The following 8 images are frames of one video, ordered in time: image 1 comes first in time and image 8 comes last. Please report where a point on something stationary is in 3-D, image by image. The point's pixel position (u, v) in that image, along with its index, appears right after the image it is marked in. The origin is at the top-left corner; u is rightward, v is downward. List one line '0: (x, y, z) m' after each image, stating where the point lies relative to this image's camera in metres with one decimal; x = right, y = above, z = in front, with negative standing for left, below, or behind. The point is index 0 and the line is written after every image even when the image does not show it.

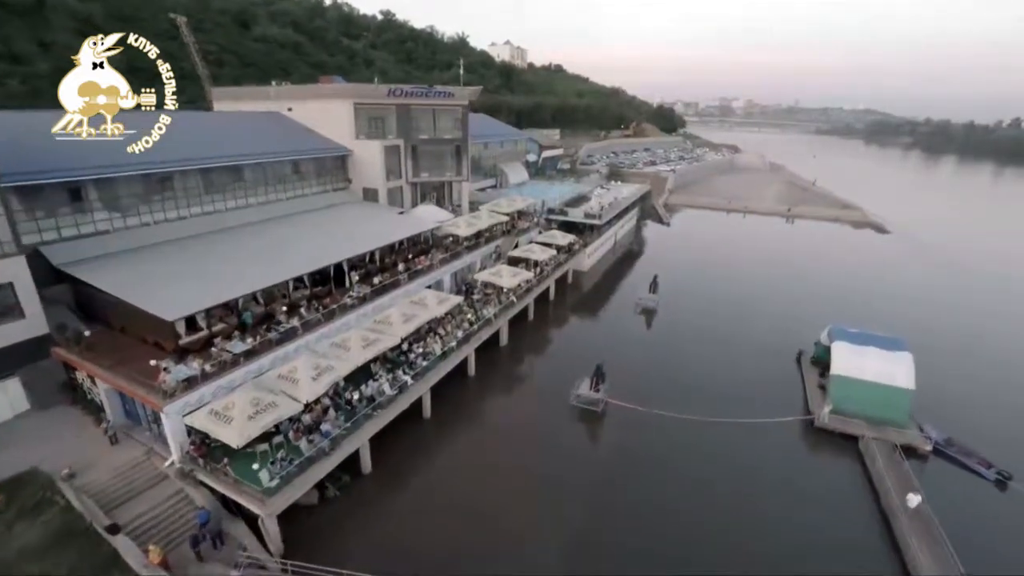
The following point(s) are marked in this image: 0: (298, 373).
0: (-7.1, -2.8, +17.5) m
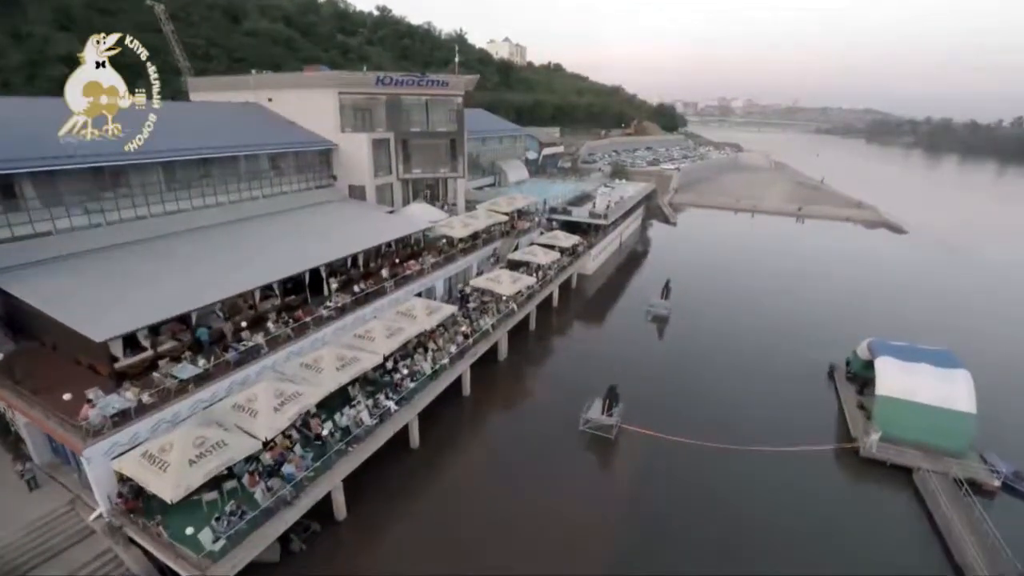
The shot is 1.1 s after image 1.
0: (-7.1, -3.2, +14.7) m
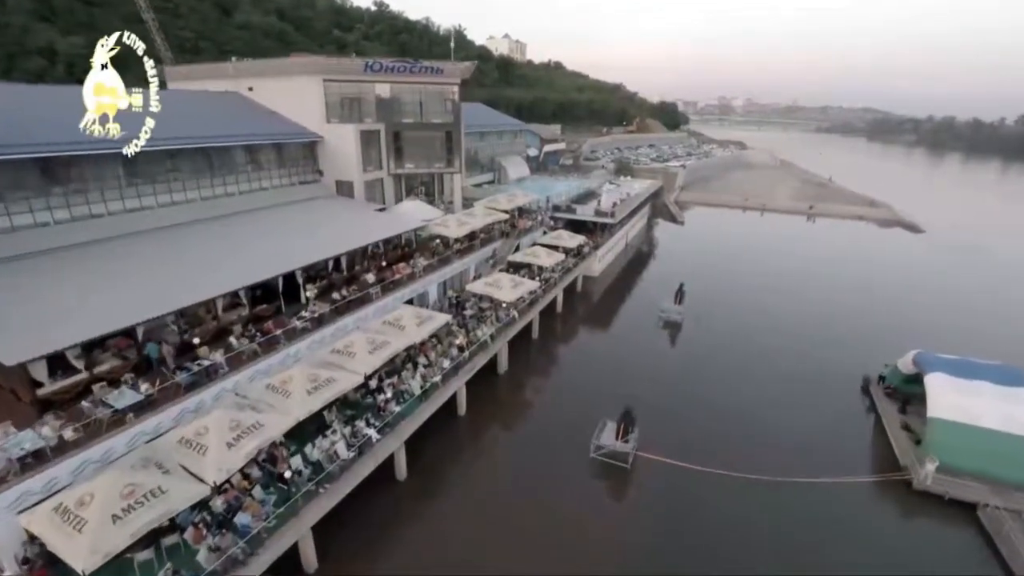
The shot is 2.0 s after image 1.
0: (-7.1, -3.4, +12.2) m
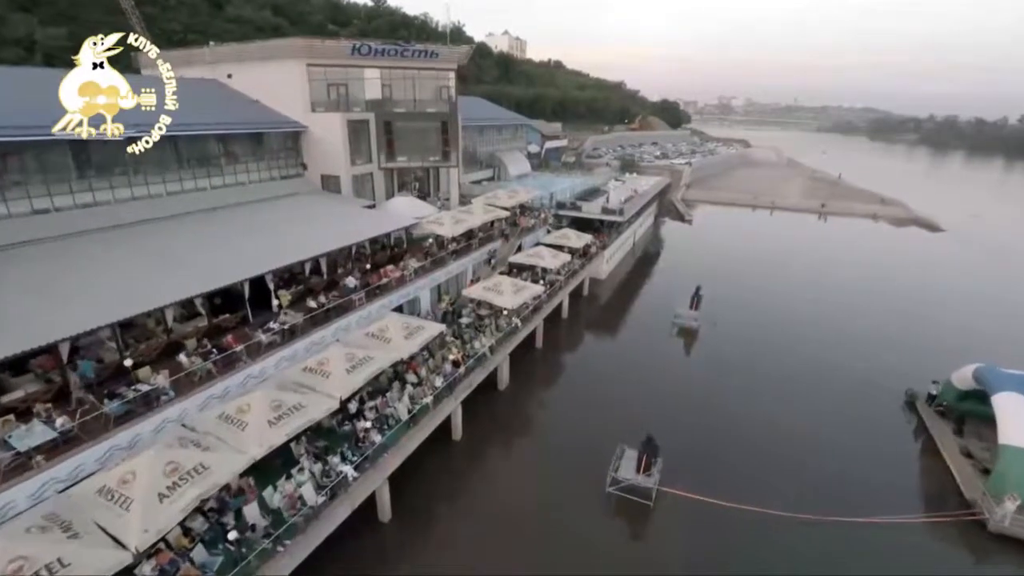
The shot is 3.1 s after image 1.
0: (-7.0, -3.6, +9.8) m
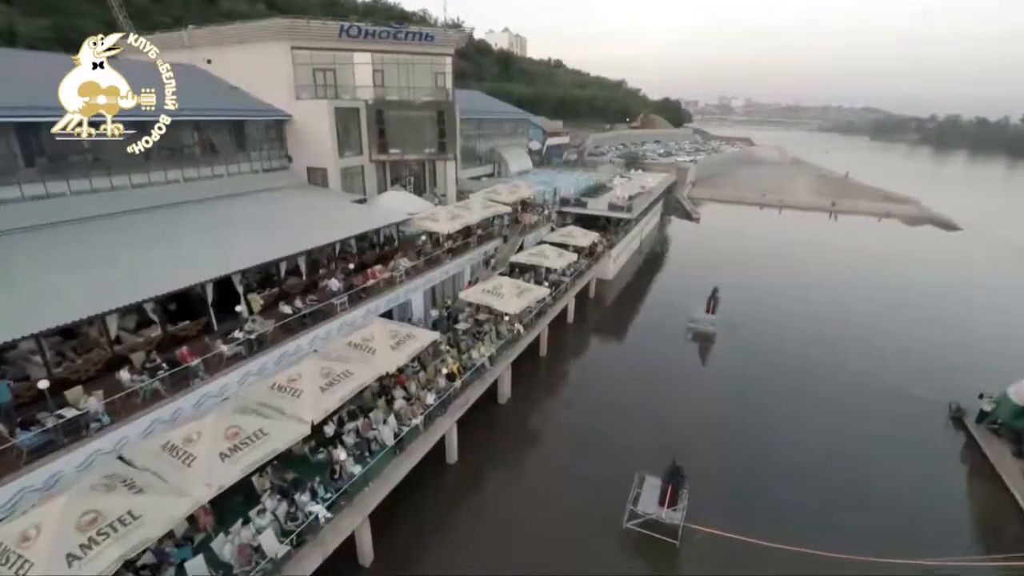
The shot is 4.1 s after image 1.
0: (-6.9, -3.7, +7.7) m
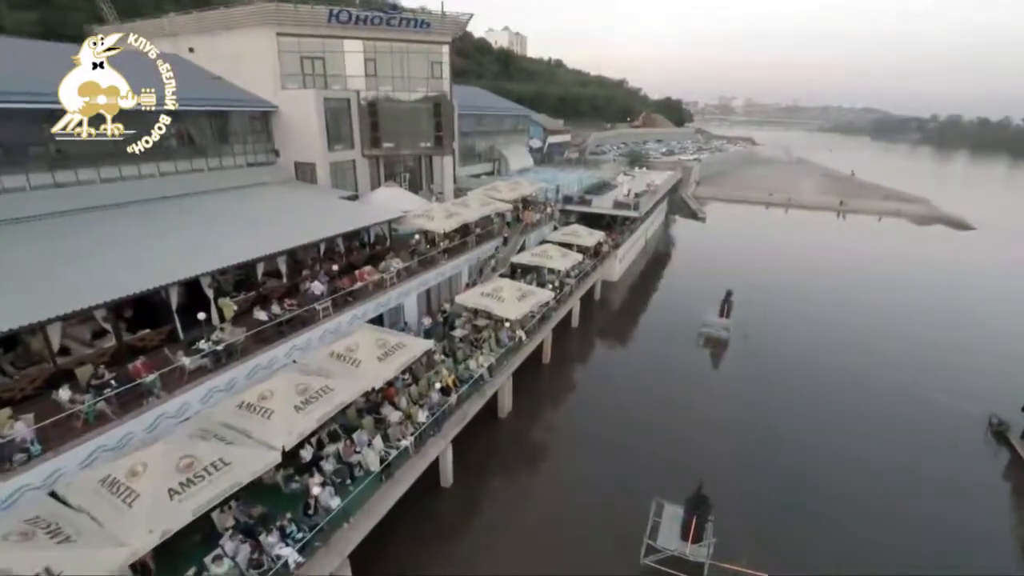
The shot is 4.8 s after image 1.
0: (-6.9, -3.8, +6.2) m
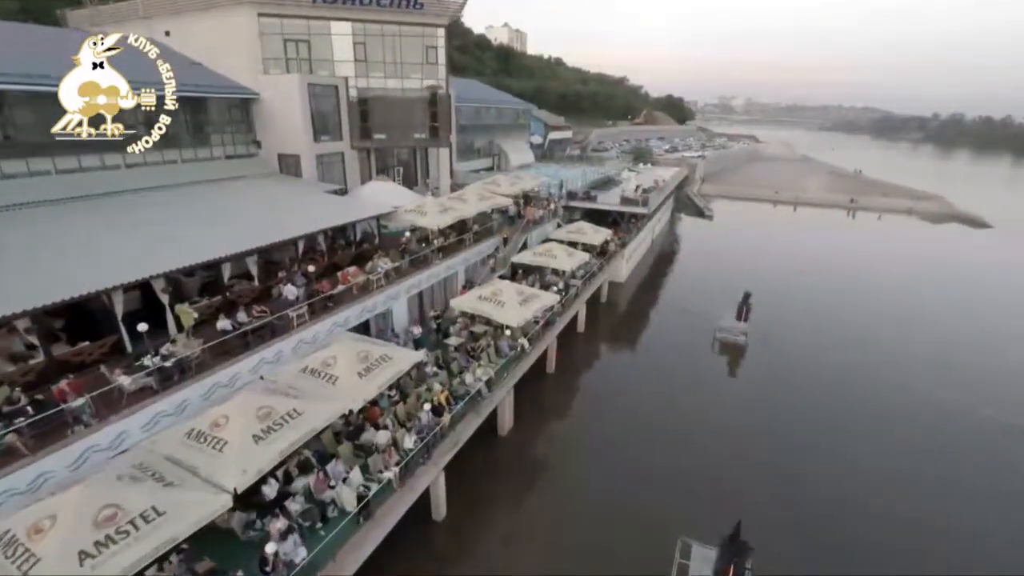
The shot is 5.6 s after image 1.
0: (-6.8, -3.9, +4.4) m
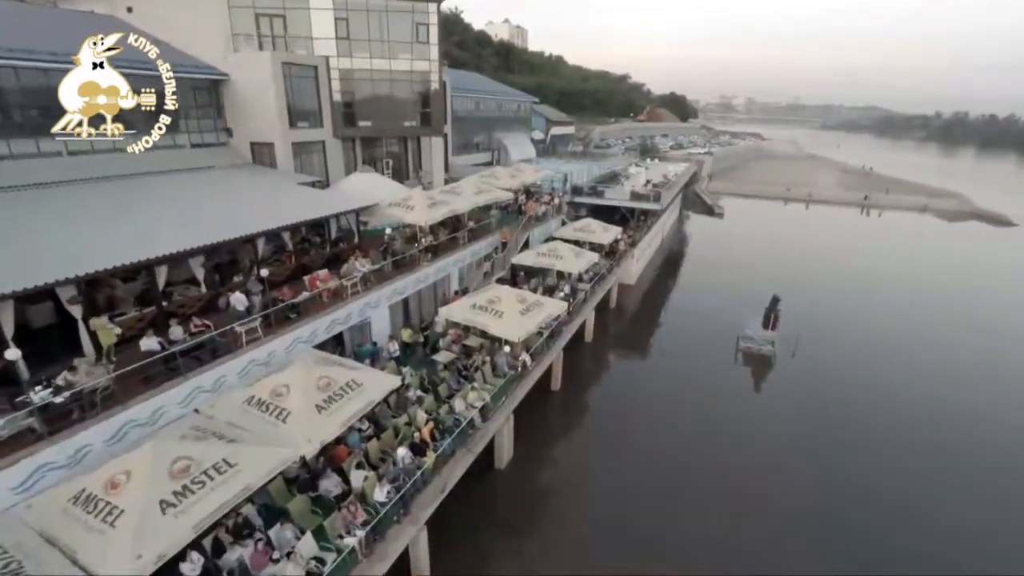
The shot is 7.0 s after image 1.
0: (-6.9, -4.1, +2.1) m
